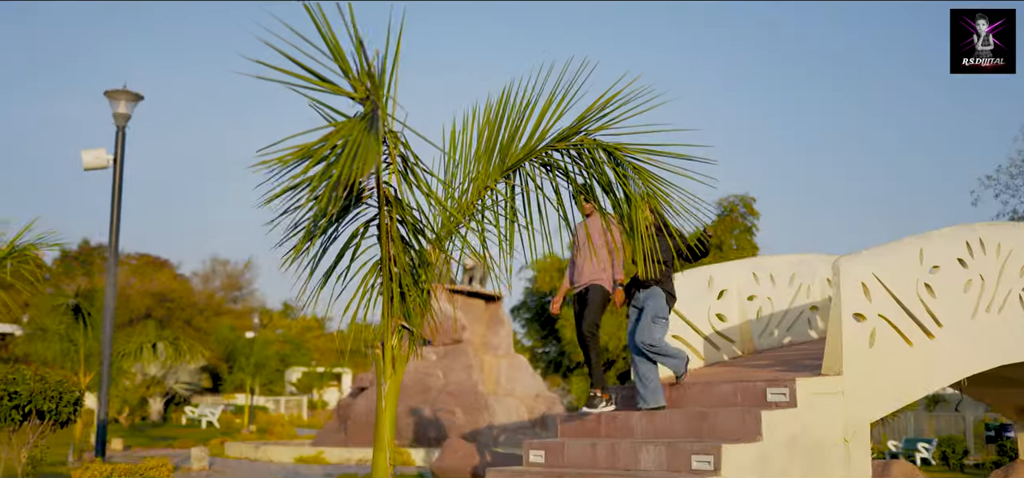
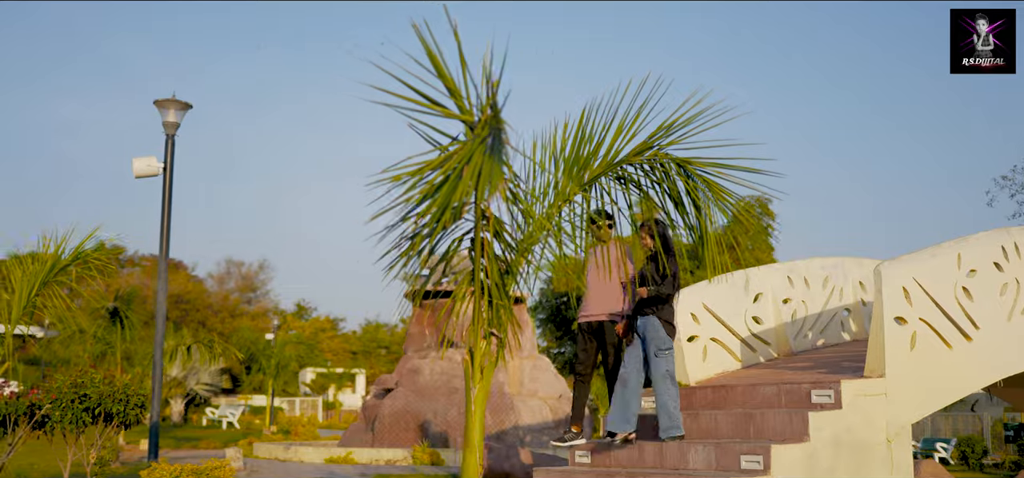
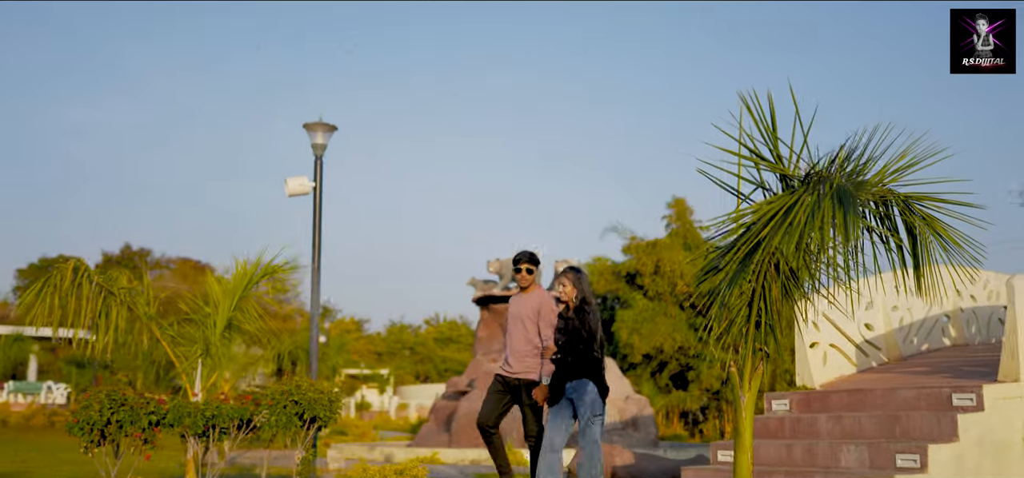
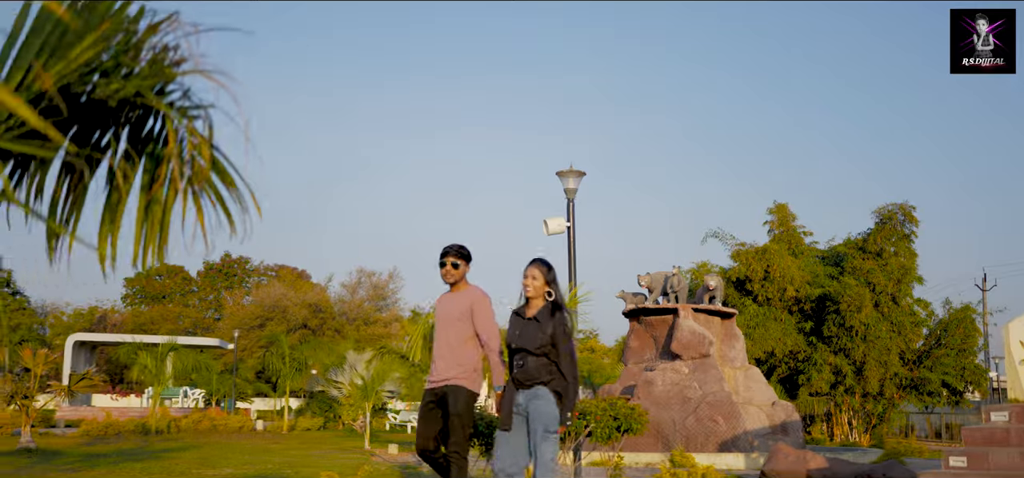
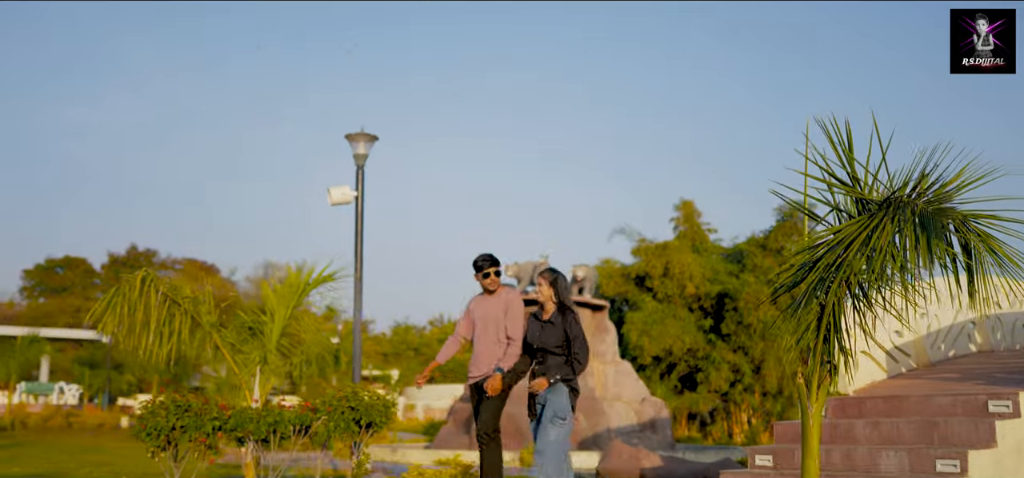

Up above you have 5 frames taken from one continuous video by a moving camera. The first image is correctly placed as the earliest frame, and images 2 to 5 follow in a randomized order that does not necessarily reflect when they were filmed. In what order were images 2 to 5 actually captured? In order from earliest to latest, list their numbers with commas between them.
2, 3, 5, 4
